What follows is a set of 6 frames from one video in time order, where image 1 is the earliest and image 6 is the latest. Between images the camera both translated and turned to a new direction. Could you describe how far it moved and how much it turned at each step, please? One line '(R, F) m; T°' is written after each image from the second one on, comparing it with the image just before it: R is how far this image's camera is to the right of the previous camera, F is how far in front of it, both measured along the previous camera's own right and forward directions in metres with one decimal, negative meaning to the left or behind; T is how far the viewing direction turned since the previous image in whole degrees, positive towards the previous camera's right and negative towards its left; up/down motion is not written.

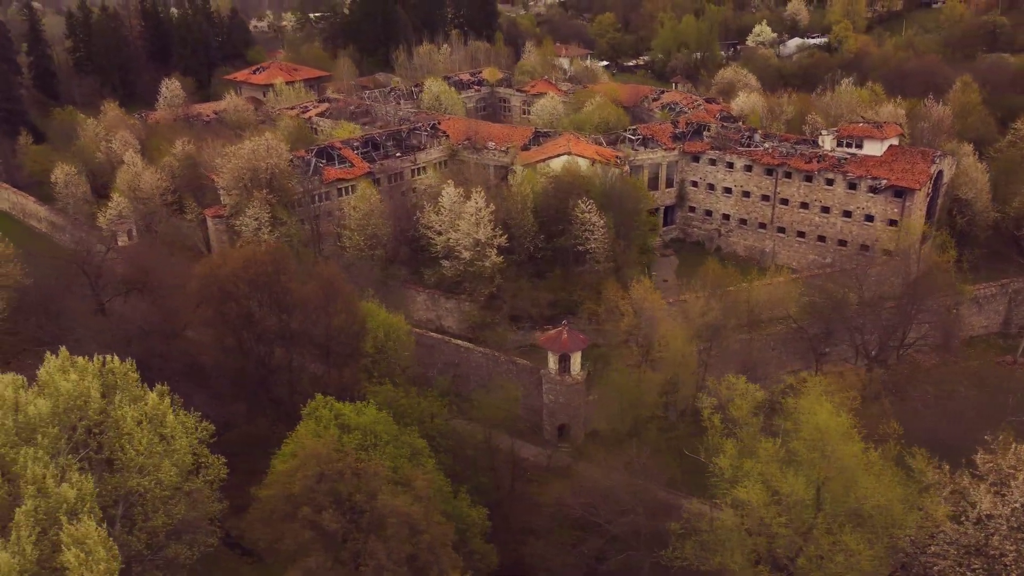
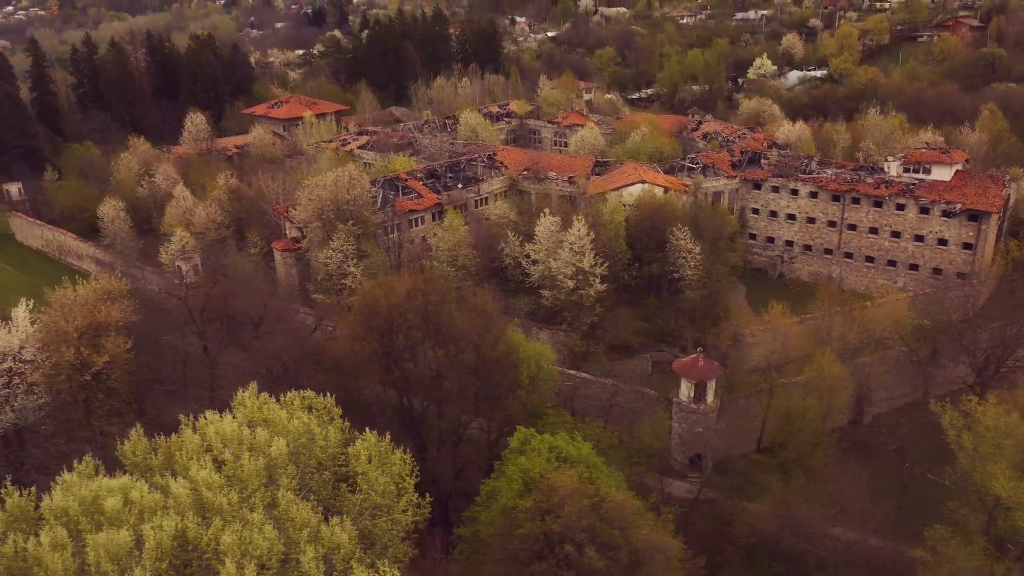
(-5.4, +0.7) m; +3°
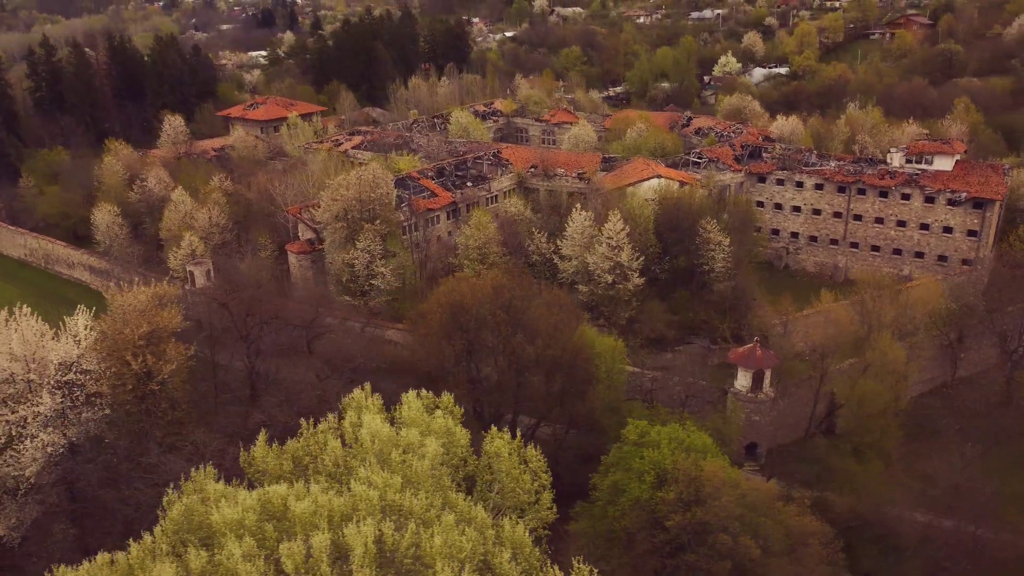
(-3.6, +0.3) m; +4°
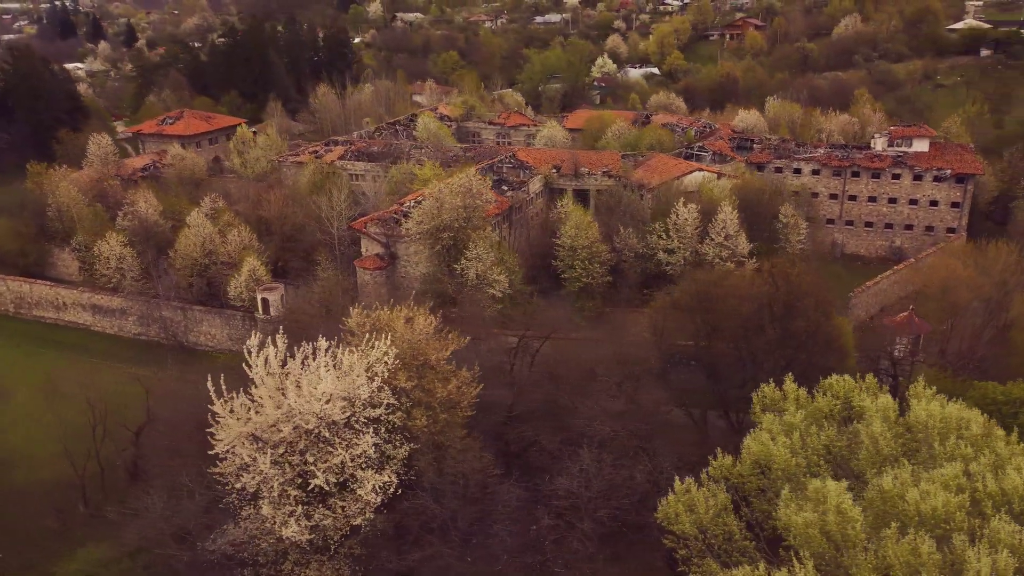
(-12.7, +1.7) m; +14°
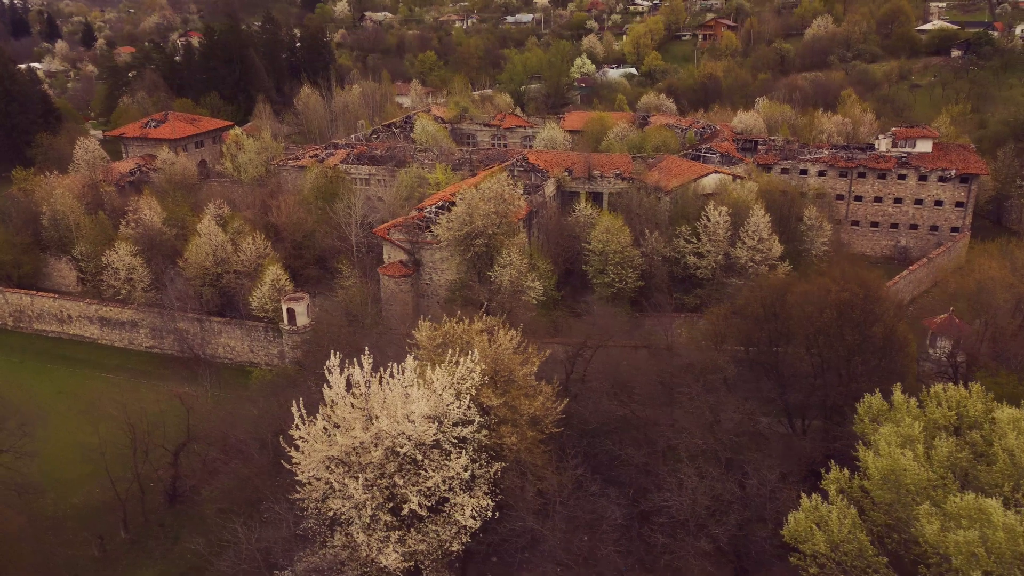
(-3.0, +0.6) m; +3°
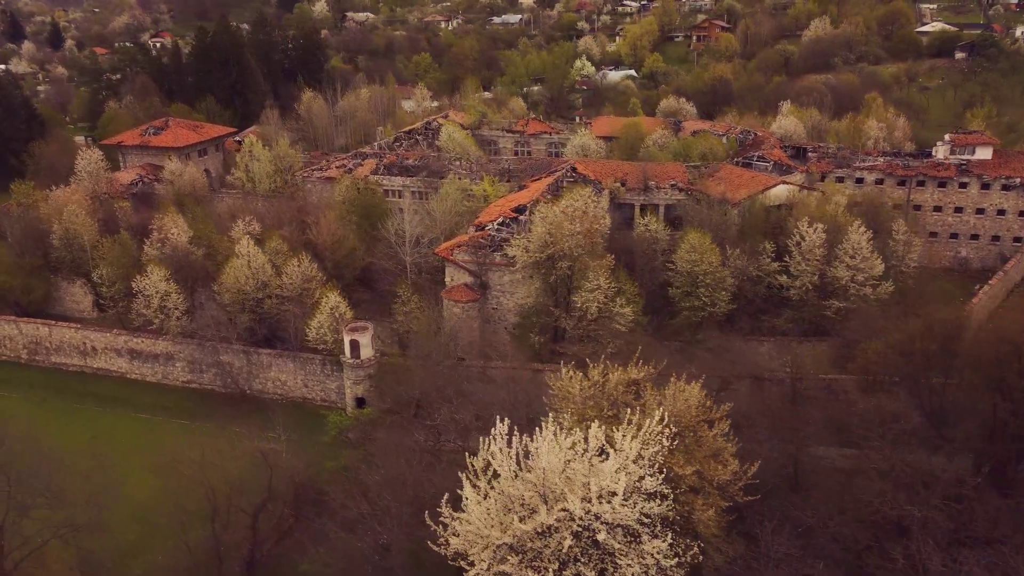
(-4.4, +3.0) m; +2°
